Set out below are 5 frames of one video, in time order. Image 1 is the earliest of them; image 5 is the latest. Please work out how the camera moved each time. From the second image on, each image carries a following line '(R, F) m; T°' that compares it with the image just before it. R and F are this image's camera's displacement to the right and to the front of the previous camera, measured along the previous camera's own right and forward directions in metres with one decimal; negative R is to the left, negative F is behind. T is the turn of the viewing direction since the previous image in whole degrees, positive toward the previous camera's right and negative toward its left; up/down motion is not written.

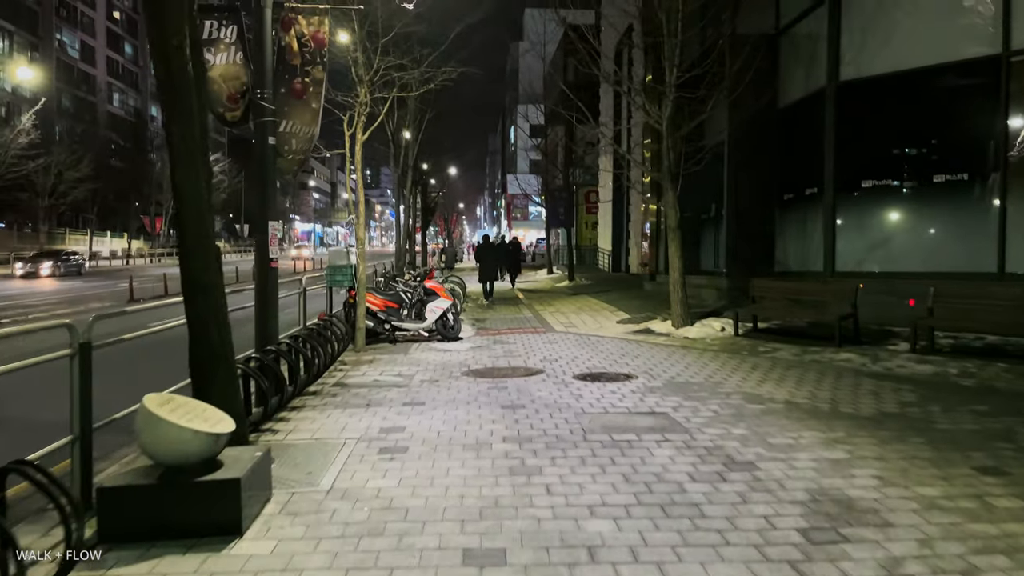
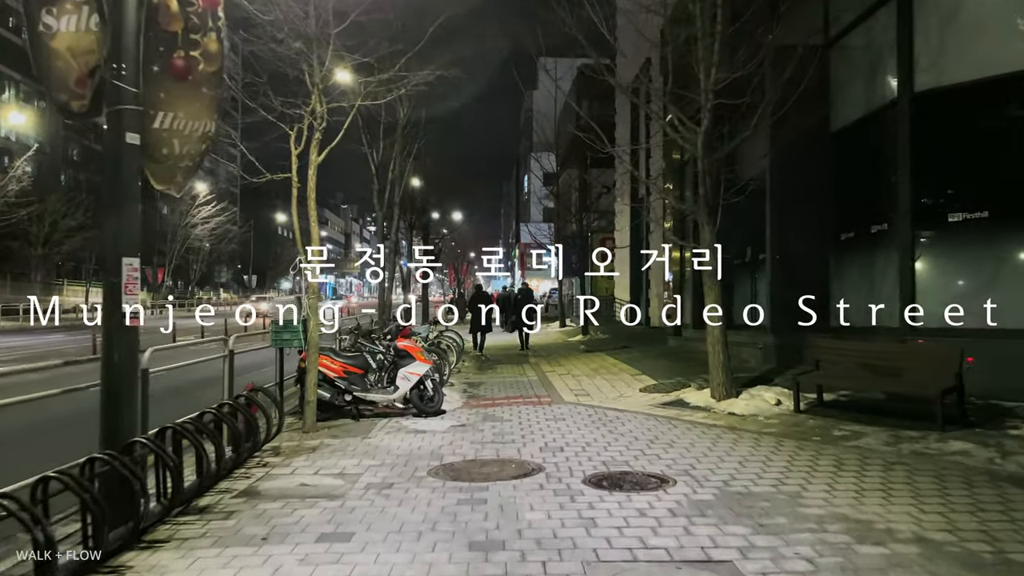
(+0.2, +2.5) m; -1°
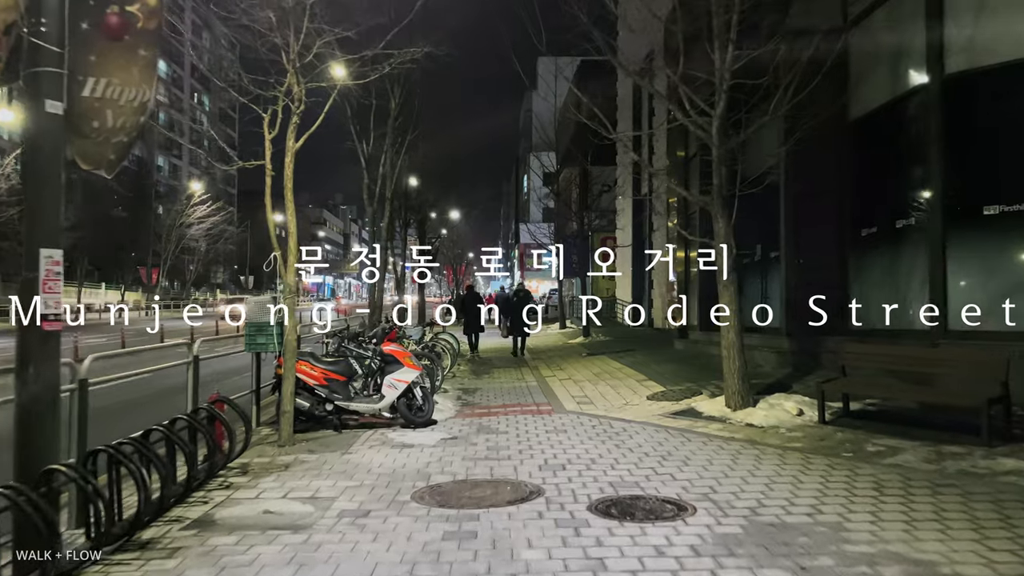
(0.0, +0.8) m; 0°
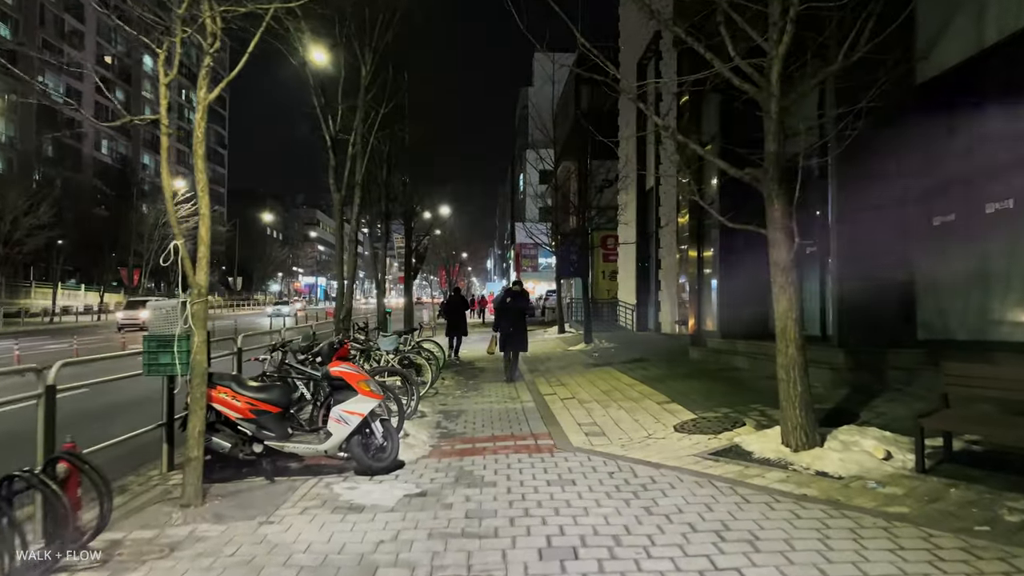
(+0.1, +2.1) m; 0°
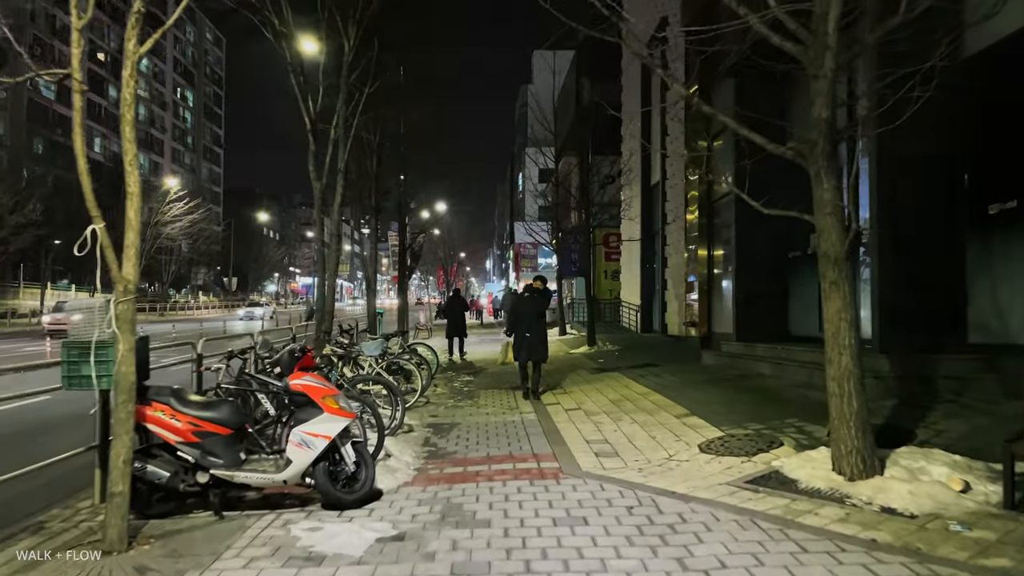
(0.0, +1.1) m; 0°
